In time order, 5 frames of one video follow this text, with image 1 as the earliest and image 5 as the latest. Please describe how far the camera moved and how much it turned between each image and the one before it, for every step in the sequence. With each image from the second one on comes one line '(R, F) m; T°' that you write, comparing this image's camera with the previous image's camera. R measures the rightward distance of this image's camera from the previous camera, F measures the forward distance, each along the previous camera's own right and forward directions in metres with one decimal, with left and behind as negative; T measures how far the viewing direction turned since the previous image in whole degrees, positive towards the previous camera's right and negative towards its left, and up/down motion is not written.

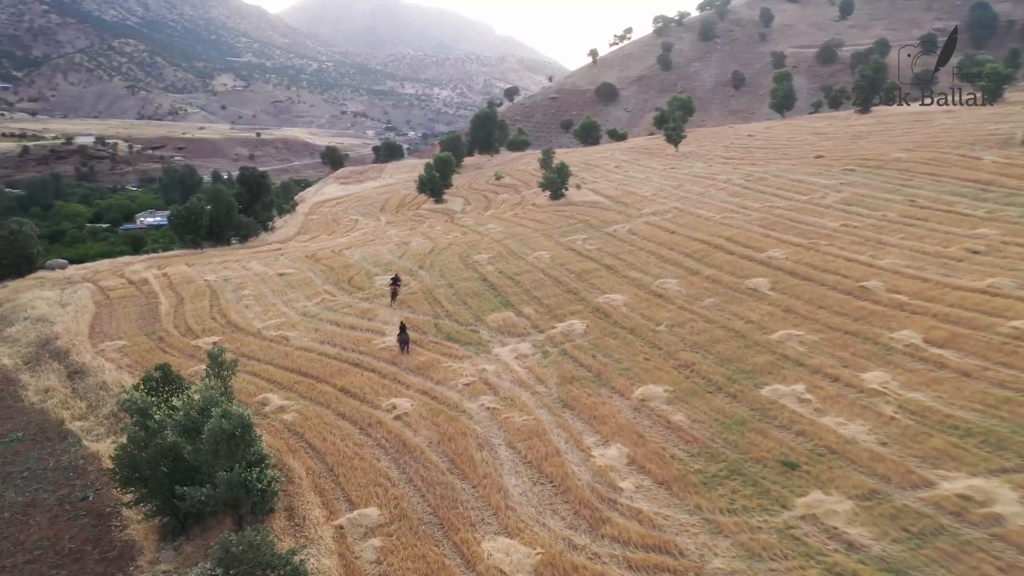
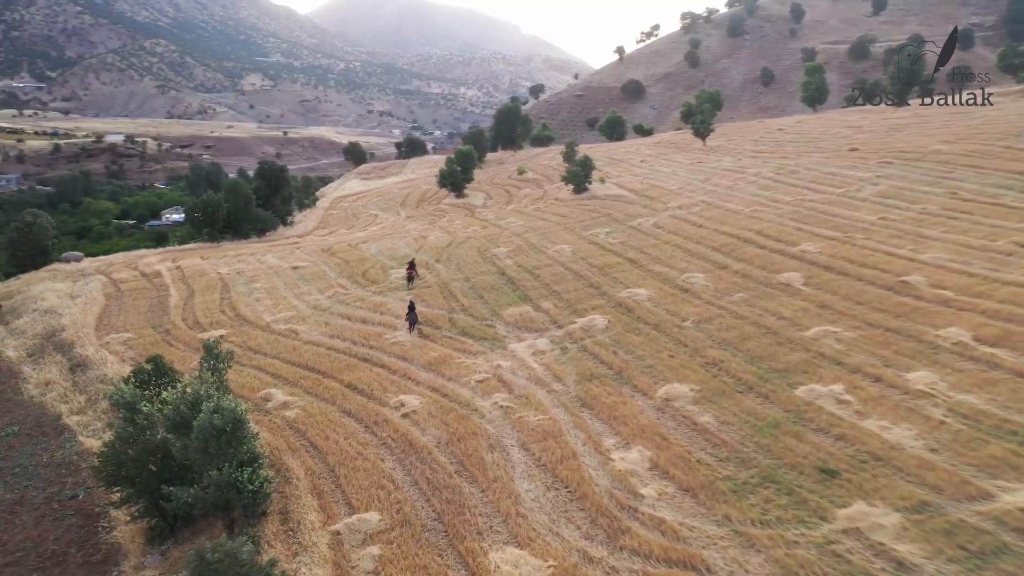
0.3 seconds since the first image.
(+0.2, +1.0) m; -2°
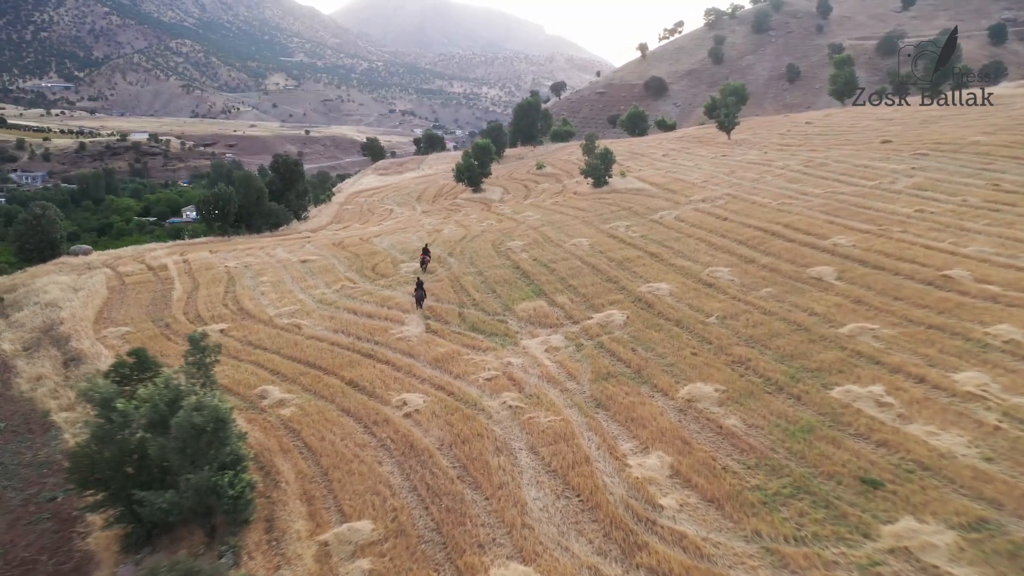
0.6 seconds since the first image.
(+0.2, +1.1) m; -1°
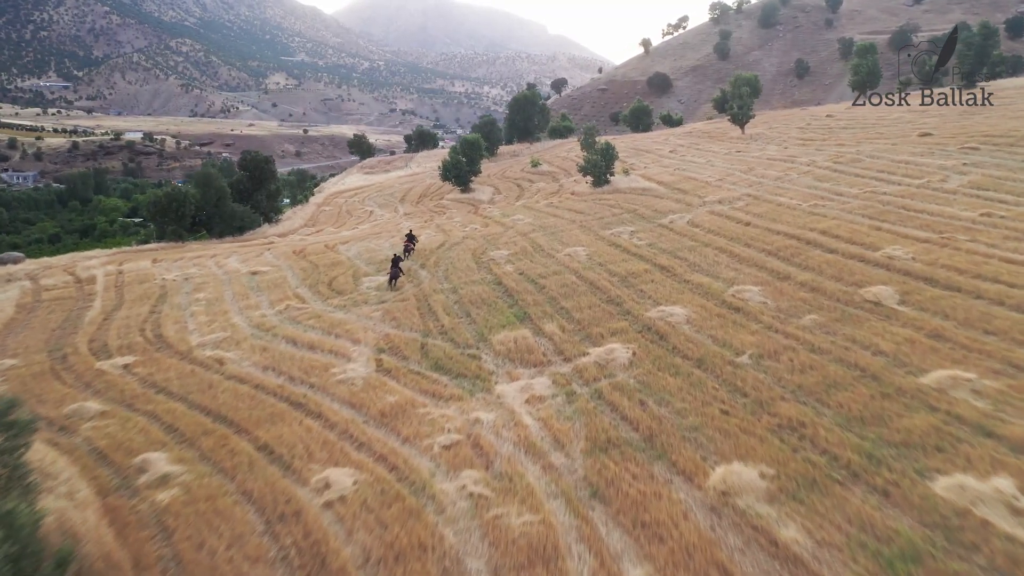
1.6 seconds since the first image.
(+0.5, +4.2) m; 0°
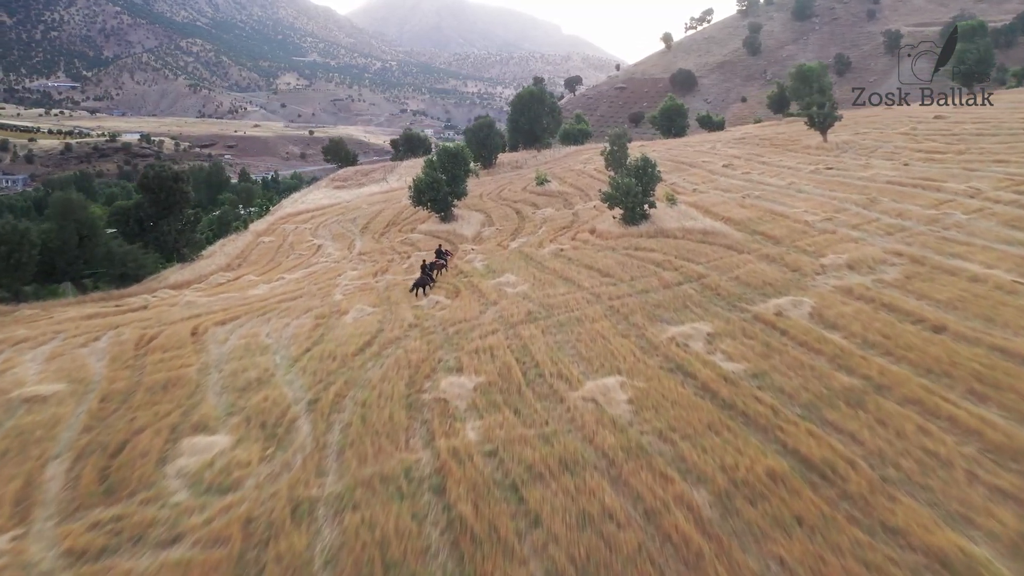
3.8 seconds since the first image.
(+0.6, +11.0) m; -1°
